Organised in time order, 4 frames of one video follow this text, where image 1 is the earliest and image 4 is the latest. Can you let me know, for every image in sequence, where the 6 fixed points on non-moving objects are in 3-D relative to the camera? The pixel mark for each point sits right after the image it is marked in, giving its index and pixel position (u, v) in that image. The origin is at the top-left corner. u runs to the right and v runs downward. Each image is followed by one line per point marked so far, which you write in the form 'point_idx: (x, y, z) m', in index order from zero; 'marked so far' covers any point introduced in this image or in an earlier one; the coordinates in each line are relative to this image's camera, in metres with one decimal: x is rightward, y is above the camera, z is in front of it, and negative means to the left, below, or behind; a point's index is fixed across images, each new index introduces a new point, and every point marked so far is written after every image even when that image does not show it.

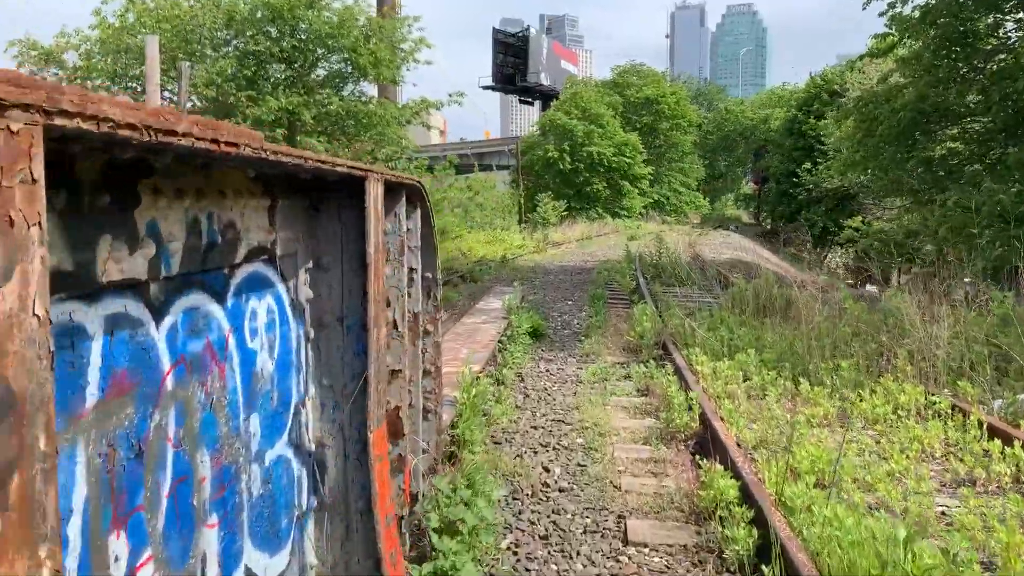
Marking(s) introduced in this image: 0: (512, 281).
0: (0.0, +0.1, +13.8) m
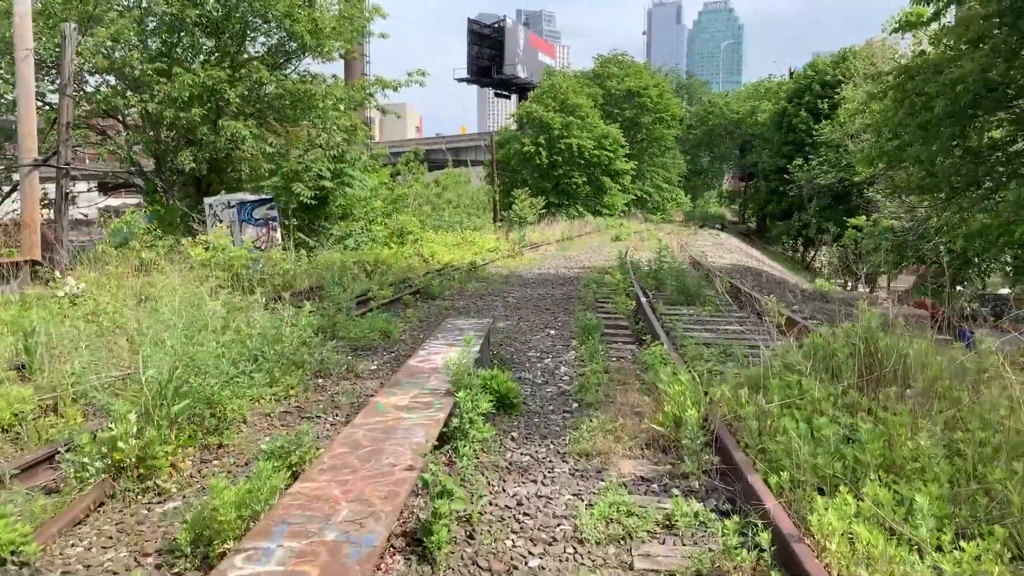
0: (-0.4, -0.1, +11.1) m
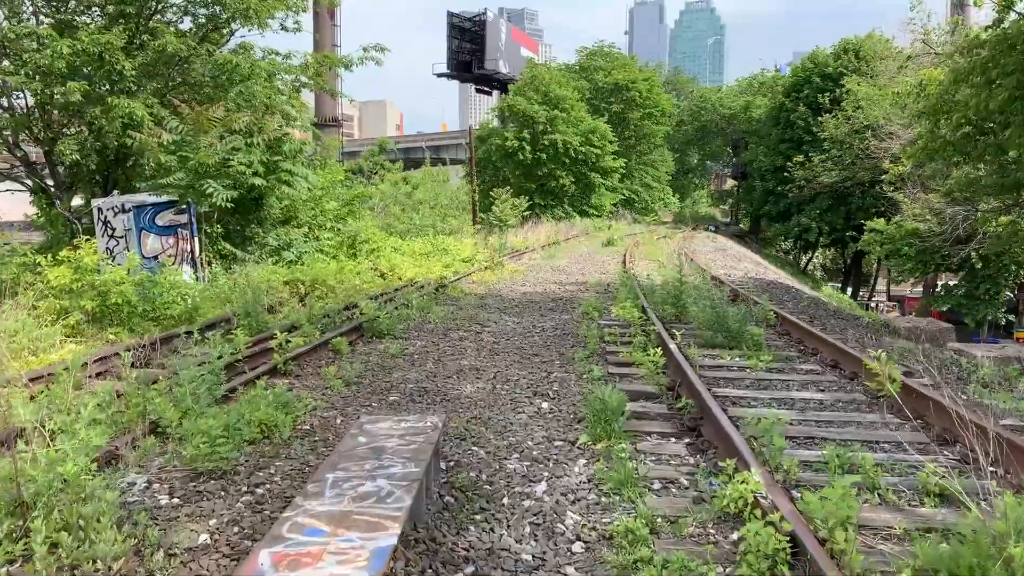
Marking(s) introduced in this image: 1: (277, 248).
0: (-0.6, -0.4, +8.3) m
1: (-3.5, +0.6, +12.6) m
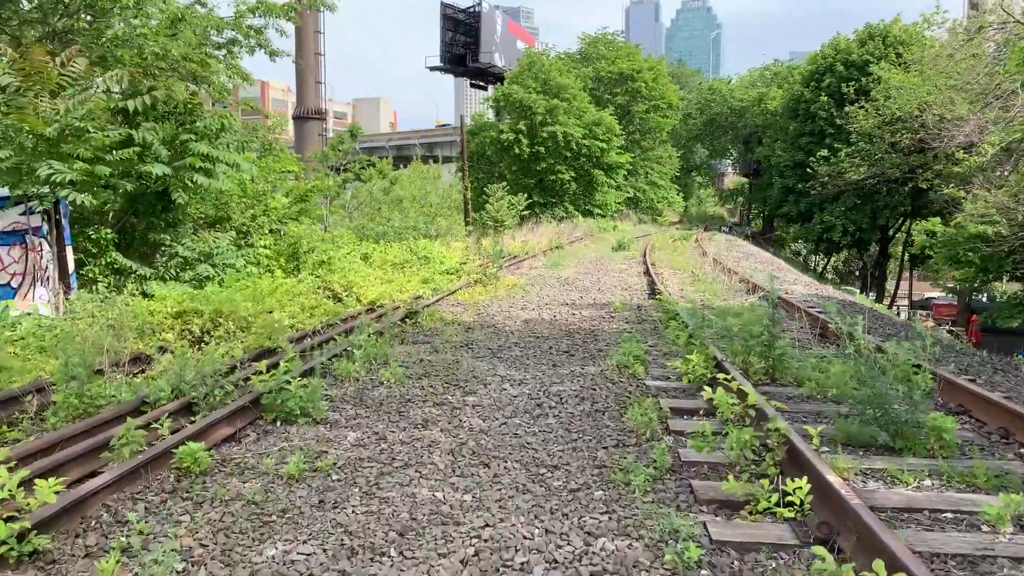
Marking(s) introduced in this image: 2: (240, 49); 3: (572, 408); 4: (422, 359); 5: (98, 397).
0: (-0.6, -0.7, +5.1) m
1: (-3.5, +0.3, +9.4) m
2: (-3.5, +3.1, +11.0) m
3: (+0.4, -0.7, +5.0) m
4: (-0.7, -0.6, +6.5) m
5: (-2.4, -0.6, +4.8) m
